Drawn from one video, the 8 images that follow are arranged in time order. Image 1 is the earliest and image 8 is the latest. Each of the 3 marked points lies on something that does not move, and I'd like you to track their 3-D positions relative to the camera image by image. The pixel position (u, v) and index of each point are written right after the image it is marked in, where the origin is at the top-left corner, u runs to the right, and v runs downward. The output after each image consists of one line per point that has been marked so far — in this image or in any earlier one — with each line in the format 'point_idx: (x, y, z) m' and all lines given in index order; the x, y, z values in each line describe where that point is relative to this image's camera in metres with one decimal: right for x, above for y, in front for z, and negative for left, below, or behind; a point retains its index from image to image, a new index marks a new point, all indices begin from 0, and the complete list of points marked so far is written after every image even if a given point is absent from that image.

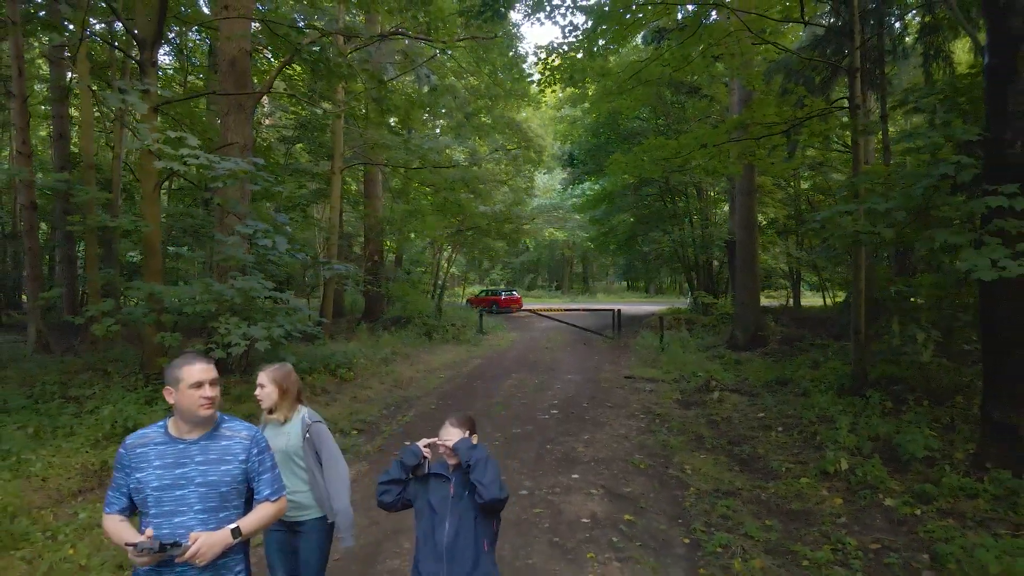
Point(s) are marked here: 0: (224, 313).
0: (-3.6, -0.3, +6.8) m
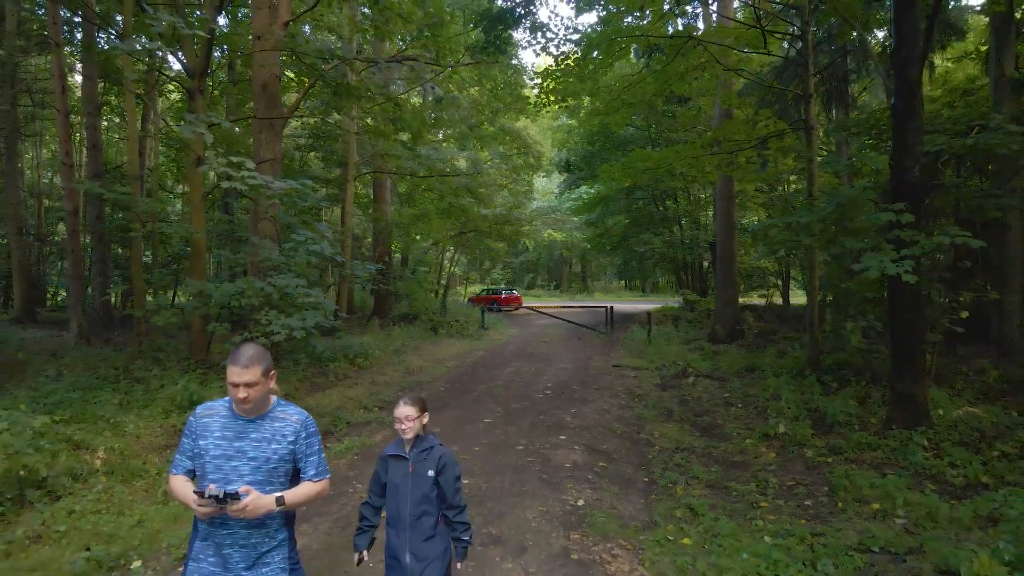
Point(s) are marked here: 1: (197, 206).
0: (-3.6, -0.3, +7.9) m
1: (-4.9, +1.3, +8.4) m
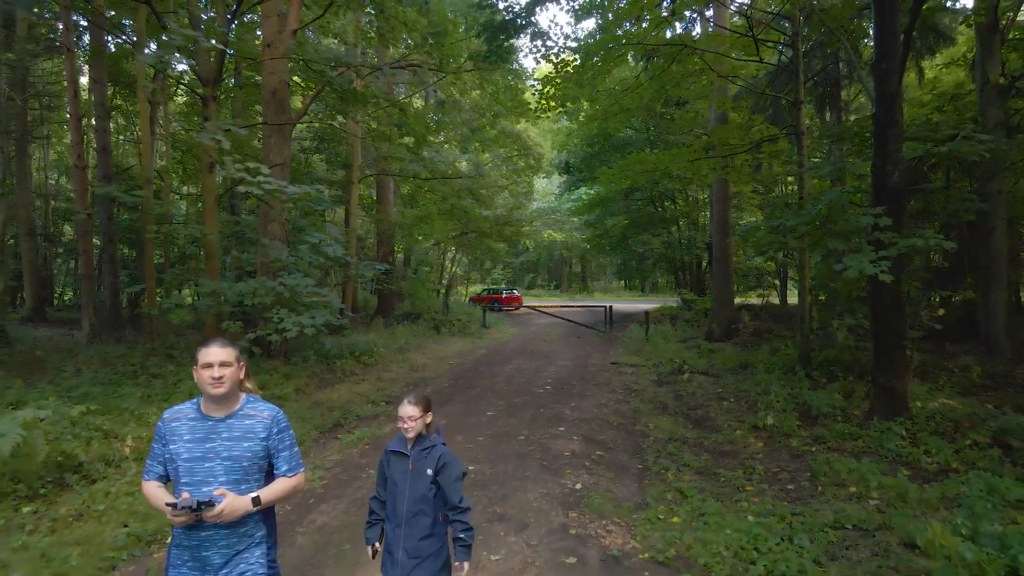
0: (-3.6, -0.3, +8.2) m
1: (-4.9, +1.3, +8.8) m
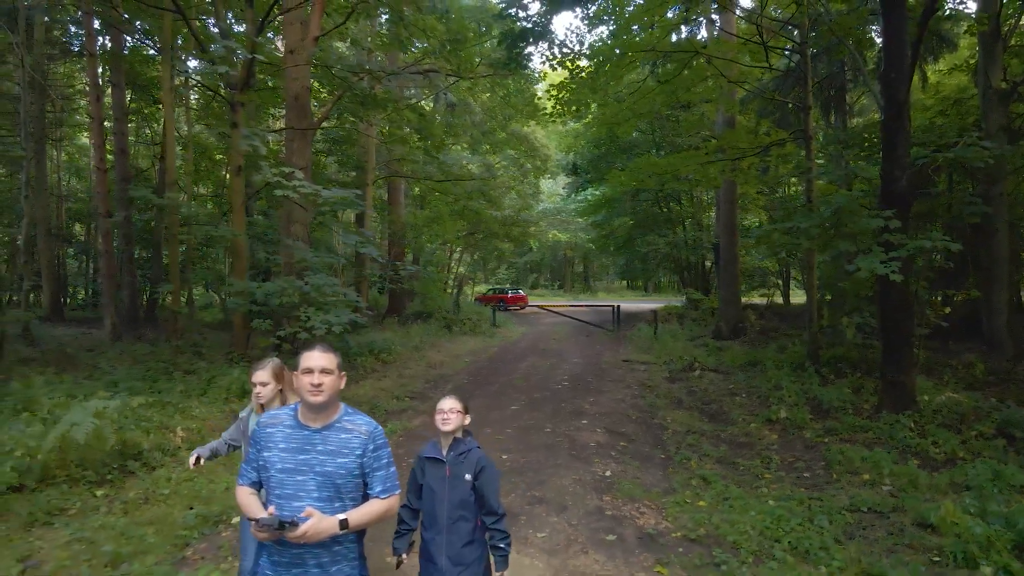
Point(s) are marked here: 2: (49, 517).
0: (-3.3, -0.2, +8.5) m
1: (-4.6, +1.3, +9.0) m
2: (-3.2, -1.6, +3.7) m
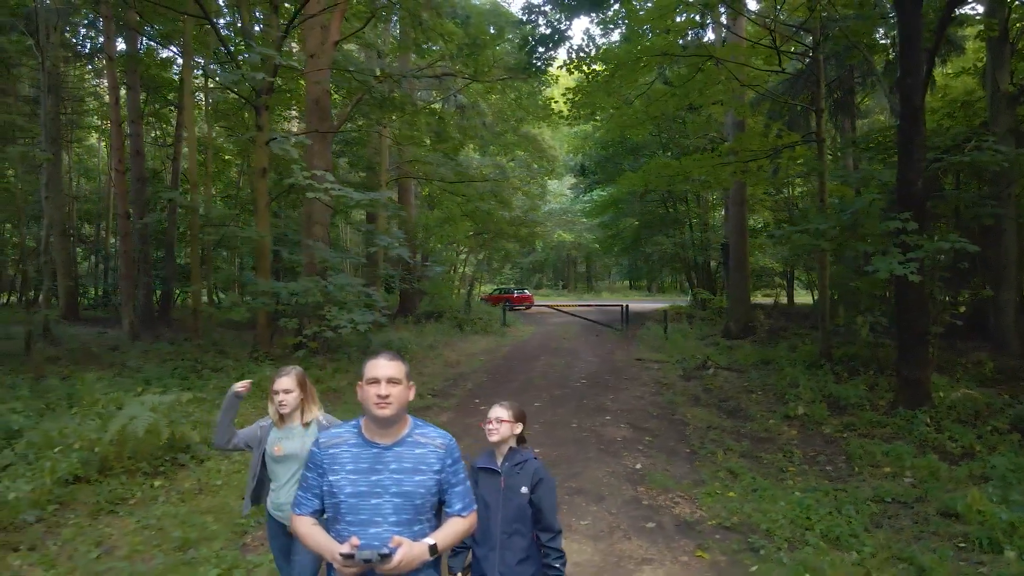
0: (-3.0, -0.2, +8.6) m
1: (-4.3, +1.3, +9.2) m
2: (-2.9, -1.6, +3.9) m
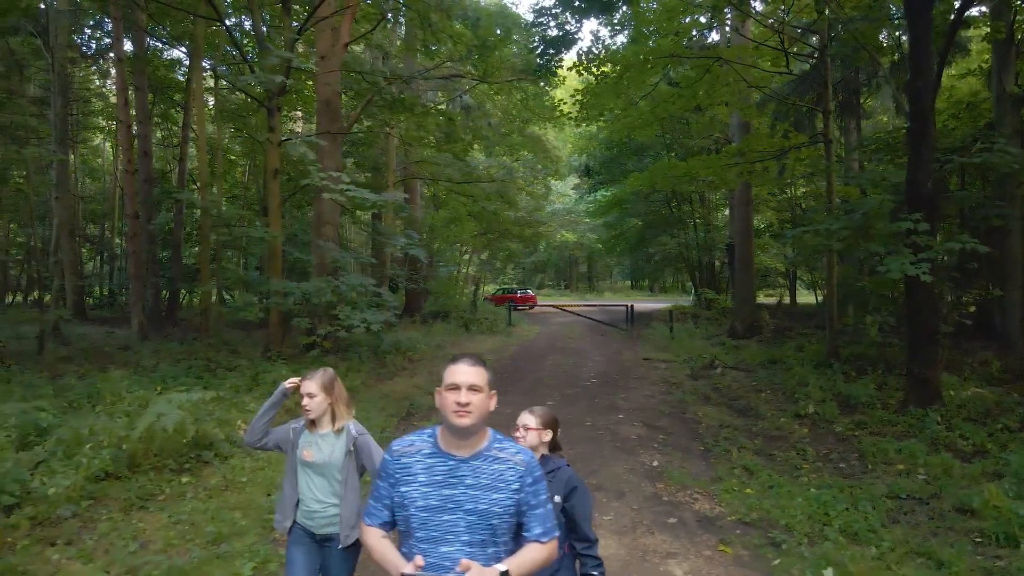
0: (-2.8, -0.2, +8.7) m
1: (-4.1, +1.3, +9.3) m
2: (-2.7, -1.6, +4.0) m
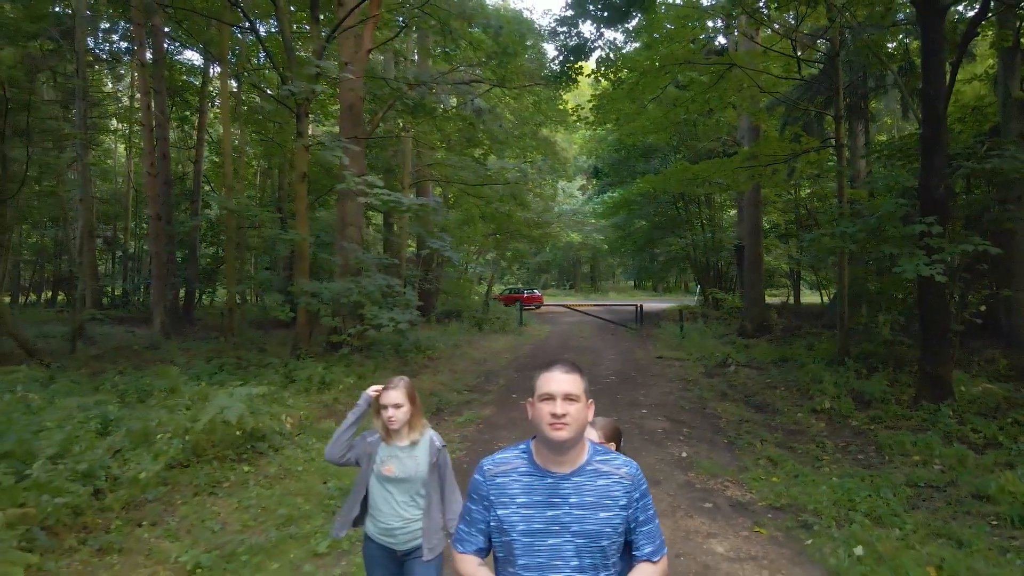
0: (-2.4, -0.2, +9.0) m
1: (-3.8, +1.3, +9.6) m
2: (-2.3, -1.6, +4.2) m
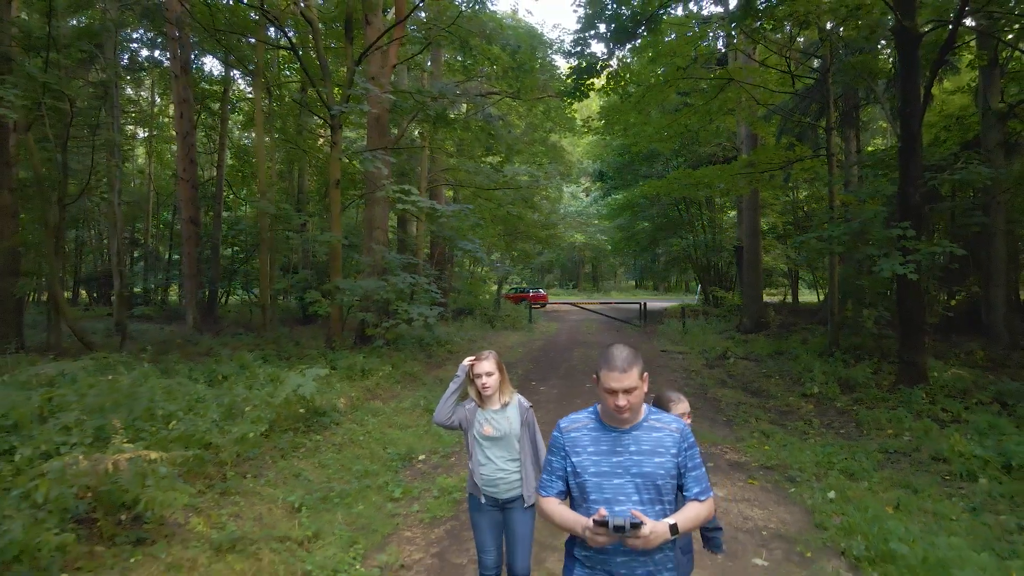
0: (-2.1, -0.2, +9.8) m
1: (-3.4, +1.3, +10.4) m
2: (-2.0, -1.5, +5.1) m
